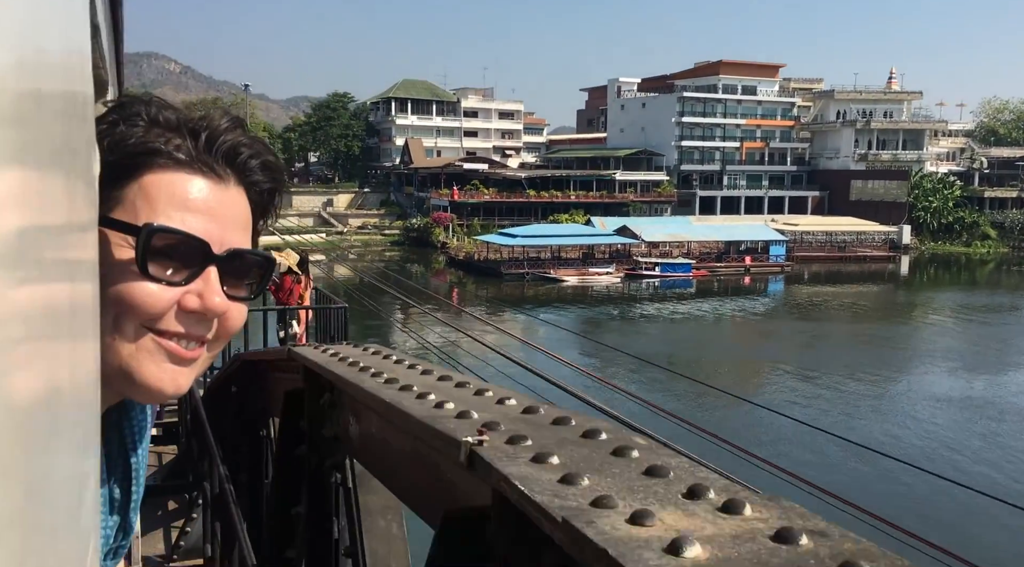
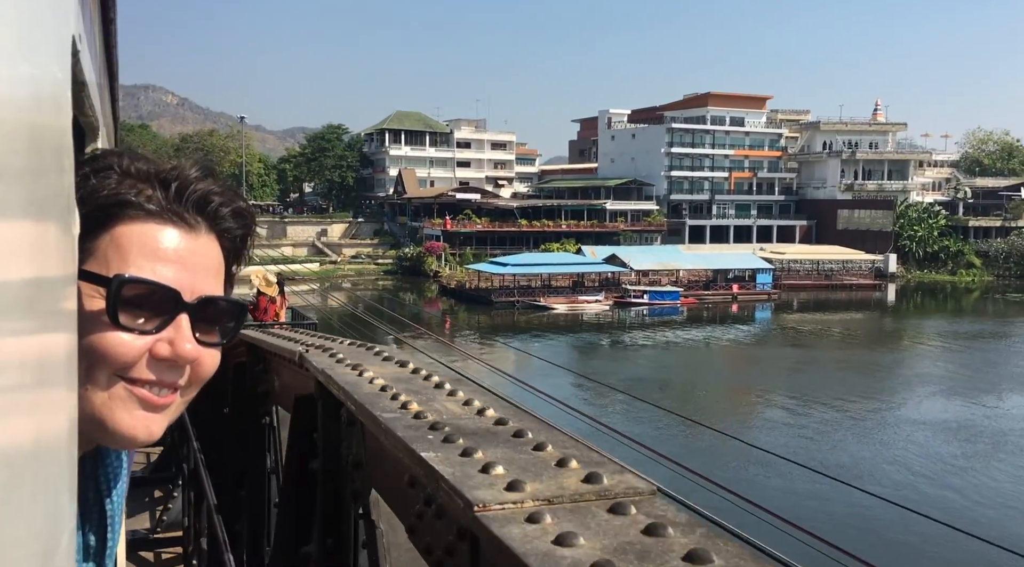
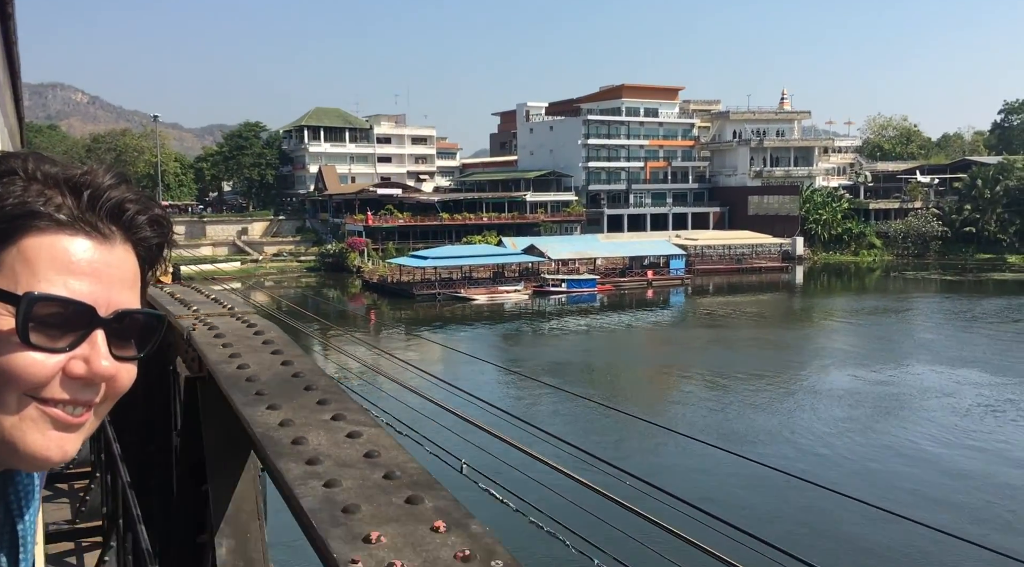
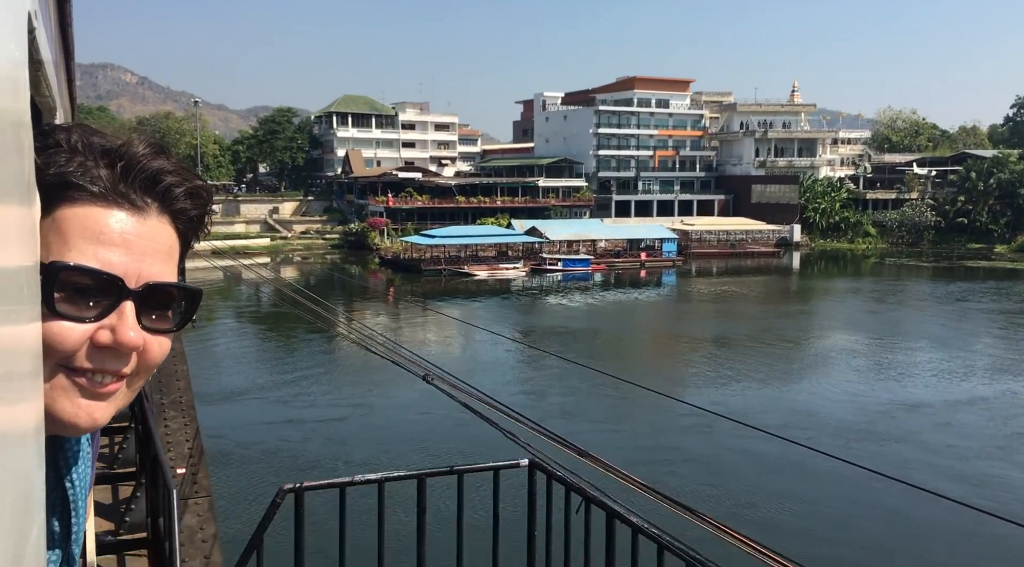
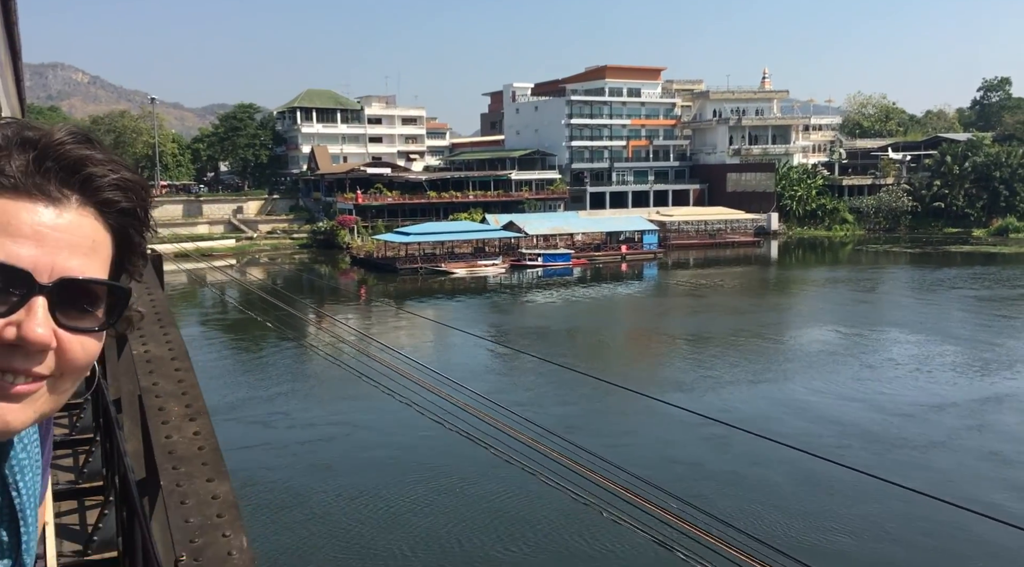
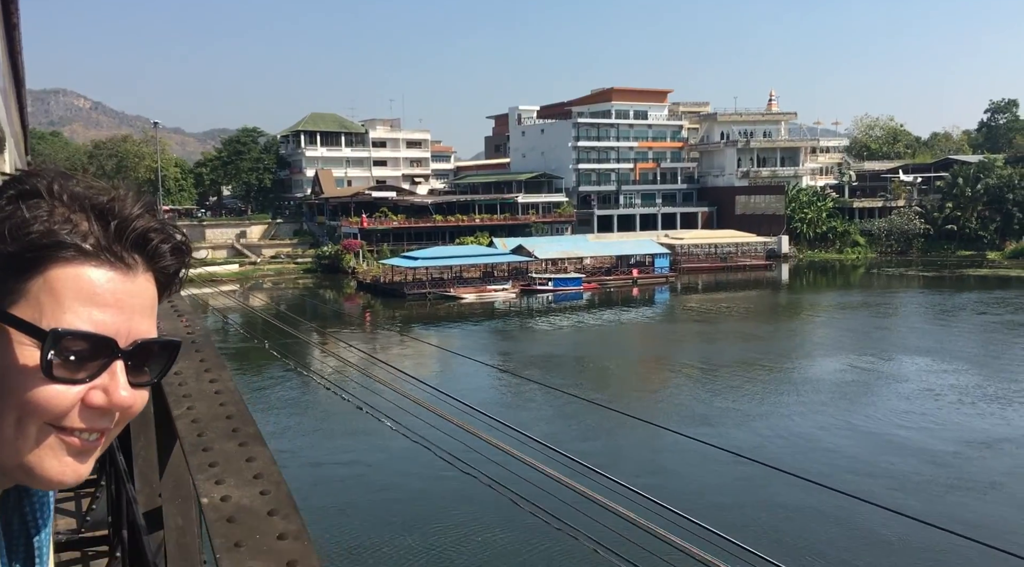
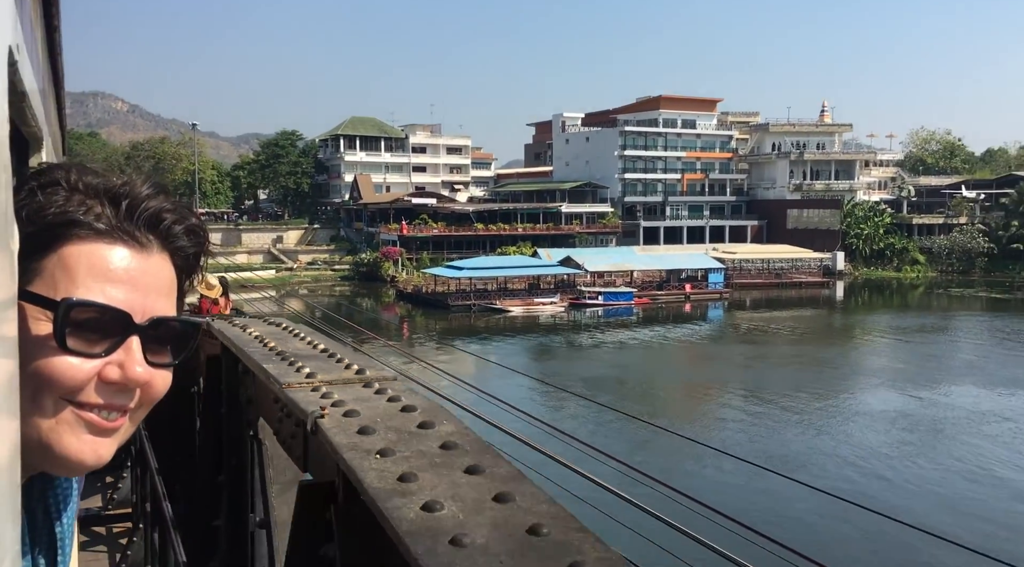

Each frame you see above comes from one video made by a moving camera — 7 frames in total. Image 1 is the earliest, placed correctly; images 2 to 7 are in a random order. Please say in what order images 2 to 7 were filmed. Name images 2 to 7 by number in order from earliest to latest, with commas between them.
2, 7, 3, 6, 5, 4
